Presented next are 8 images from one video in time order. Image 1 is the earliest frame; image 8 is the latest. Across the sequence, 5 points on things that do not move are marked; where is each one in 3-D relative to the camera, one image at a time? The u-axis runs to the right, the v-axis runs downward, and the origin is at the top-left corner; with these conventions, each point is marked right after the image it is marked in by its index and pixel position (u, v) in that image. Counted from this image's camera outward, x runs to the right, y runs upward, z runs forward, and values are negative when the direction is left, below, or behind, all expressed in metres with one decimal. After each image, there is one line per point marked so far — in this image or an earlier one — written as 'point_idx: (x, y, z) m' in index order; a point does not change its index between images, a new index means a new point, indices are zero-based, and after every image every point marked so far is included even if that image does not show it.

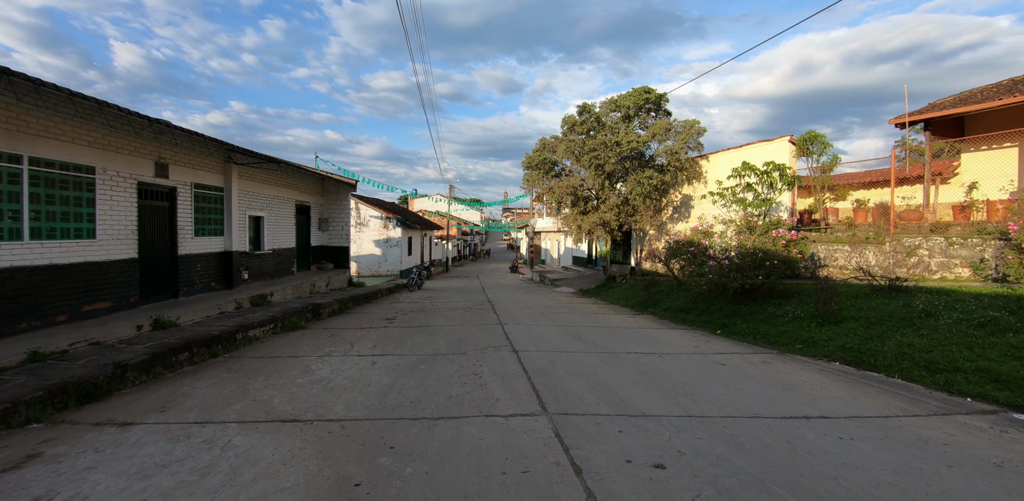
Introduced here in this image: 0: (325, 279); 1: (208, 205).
0: (-5.9, -0.9, +12.6) m
1: (-6.8, +1.0, +9.0) m
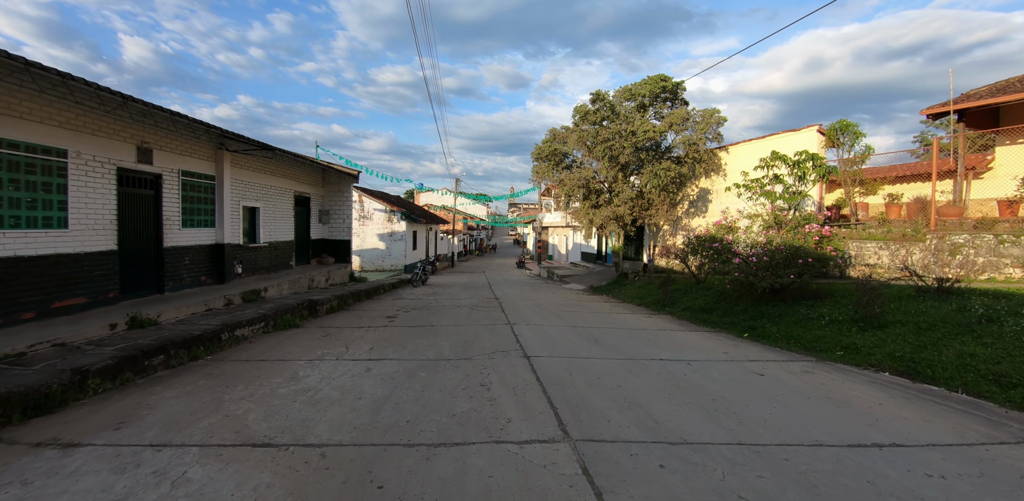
0: (-5.7, -0.7, +12.1) m
1: (-6.6, +1.2, +8.4) m
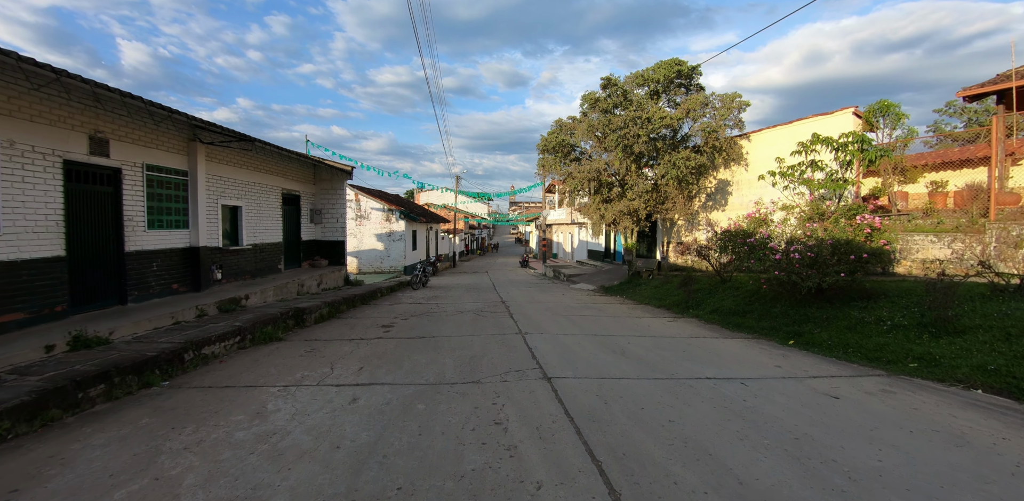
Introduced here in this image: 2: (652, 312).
0: (-5.5, -0.7, +11.1) m
1: (-6.5, +1.1, +7.5) m
2: (+3.4, -1.5, +9.7) m
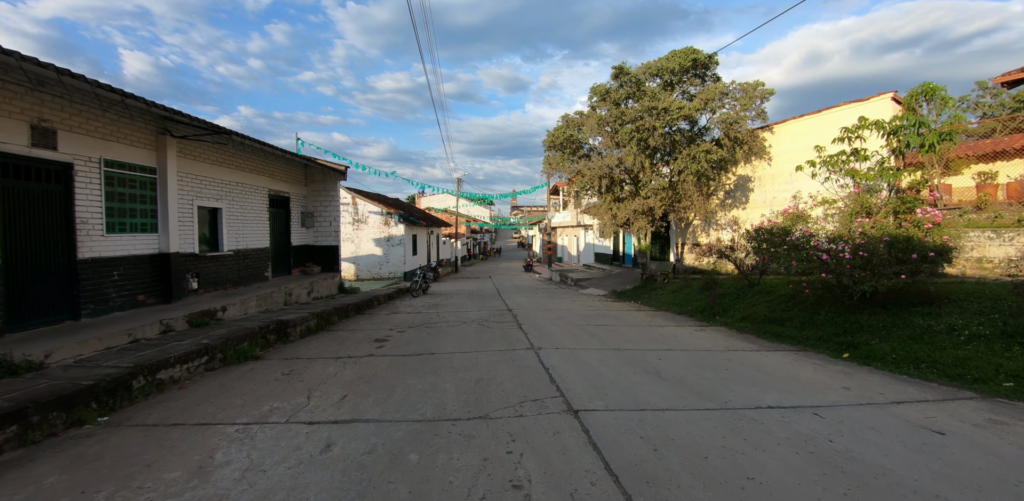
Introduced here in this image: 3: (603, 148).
0: (-5.3, -0.9, +10.3) m
1: (-6.3, +1.0, +6.6) m
2: (+3.6, -1.5, +8.8) m
3: (+2.7, +3.0, +11.8) m
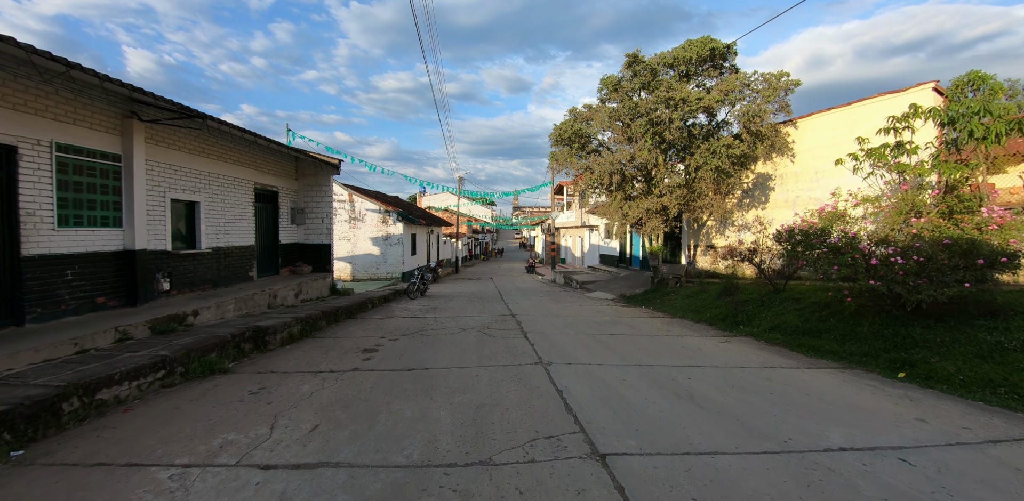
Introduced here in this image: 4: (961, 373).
0: (-5.2, -0.9, +9.5) m
1: (-6.2, +1.1, +5.9) m
2: (+3.7, -1.6, +8.1) m
3: (+2.8, +3.0, +11.1) m
4: (+5.3, -1.5, +4.7) m
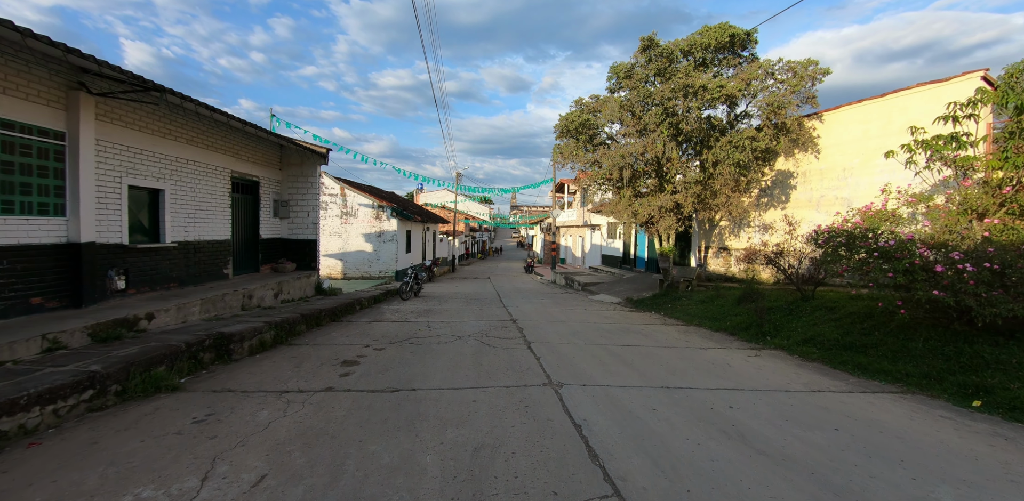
0: (-5.2, -0.8, +8.7) m
1: (-6.1, +1.2, +5.0) m
2: (+3.7, -1.6, +7.3) m
3: (+2.9, +3.0, +10.3) m
4: (+5.4, -1.5, +3.9) m
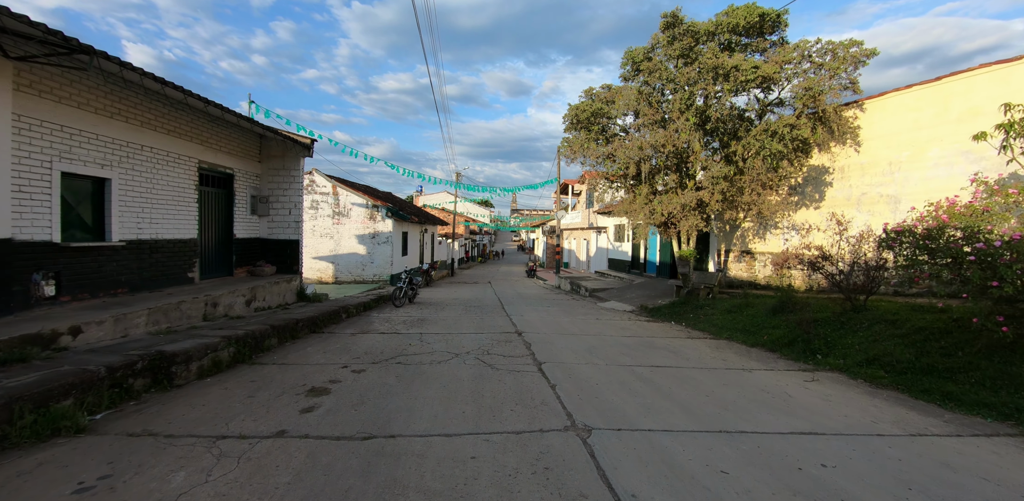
0: (-5.1, -0.8, +7.6) m
1: (-6.0, +1.2, +4.0) m
2: (+3.8, -1.6, +6.2) m
3: (+3.0, +2.9, +9.3) m
4: (+5.5, -1.5, +2.9) m
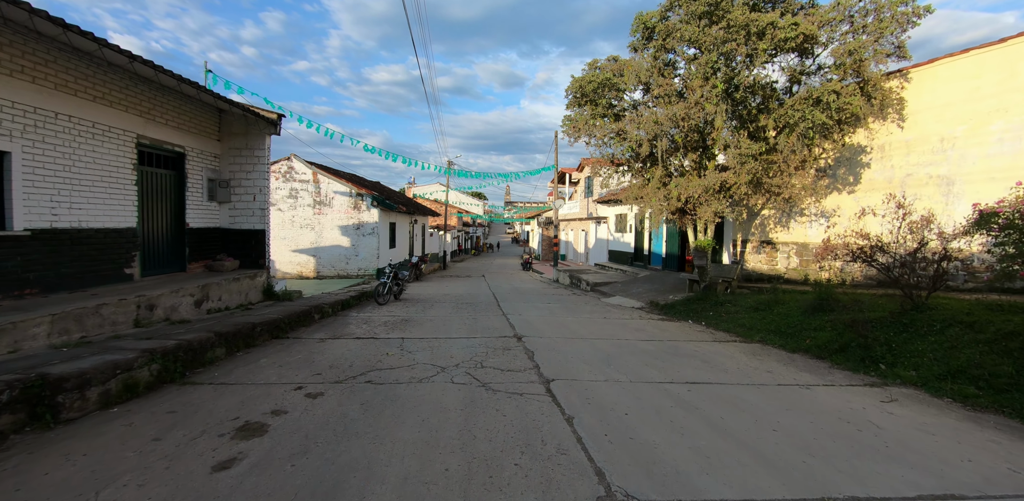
0: (-5.1, -0.6, +6.4) m
1: (-6.0, +1.3, +2.8) m
2: (+3.8, -1.5, +5.2) m
3: (+2.9, +3.1, +8.2) m
4: (+5.5, -1.4, +1.9) m
